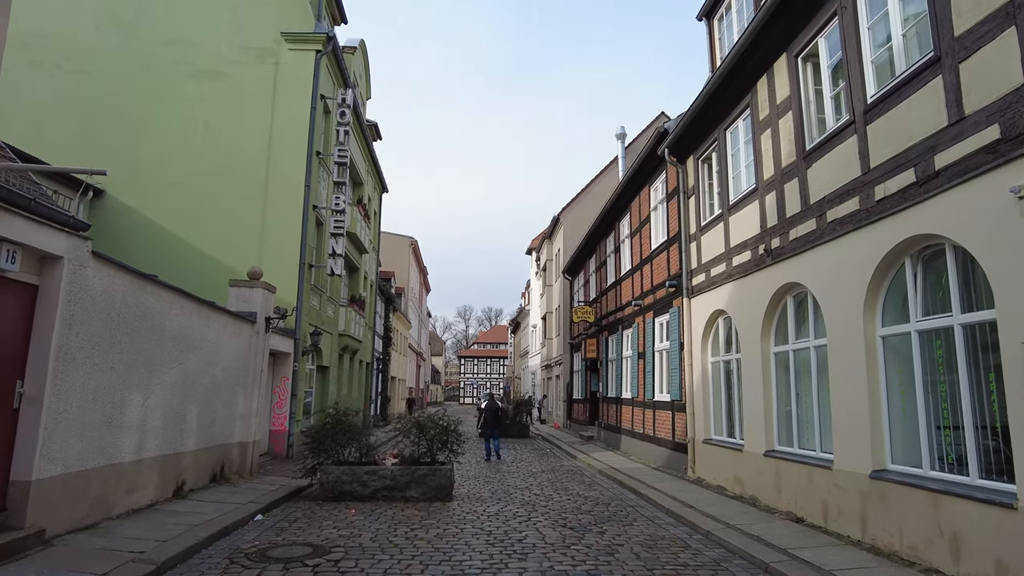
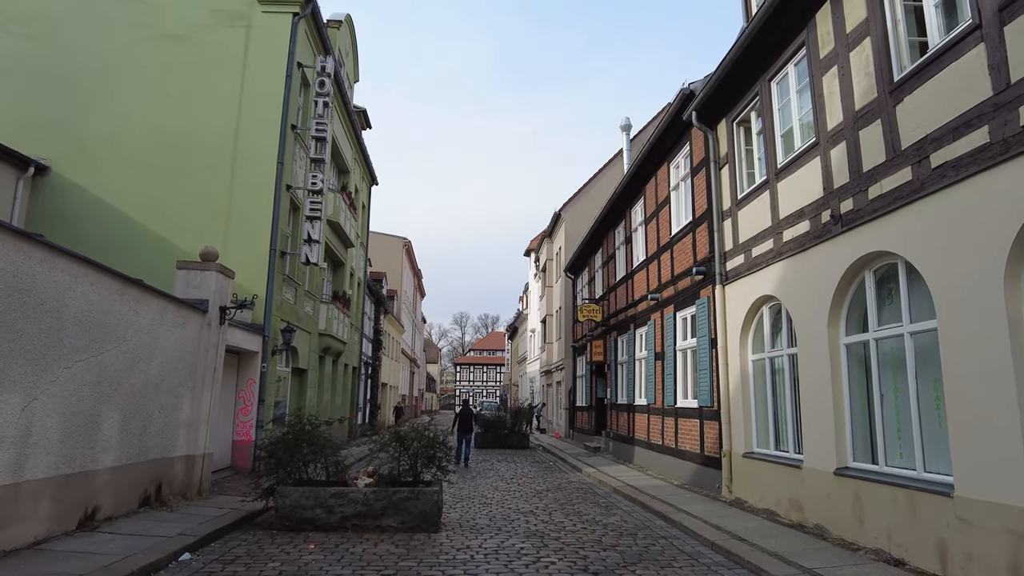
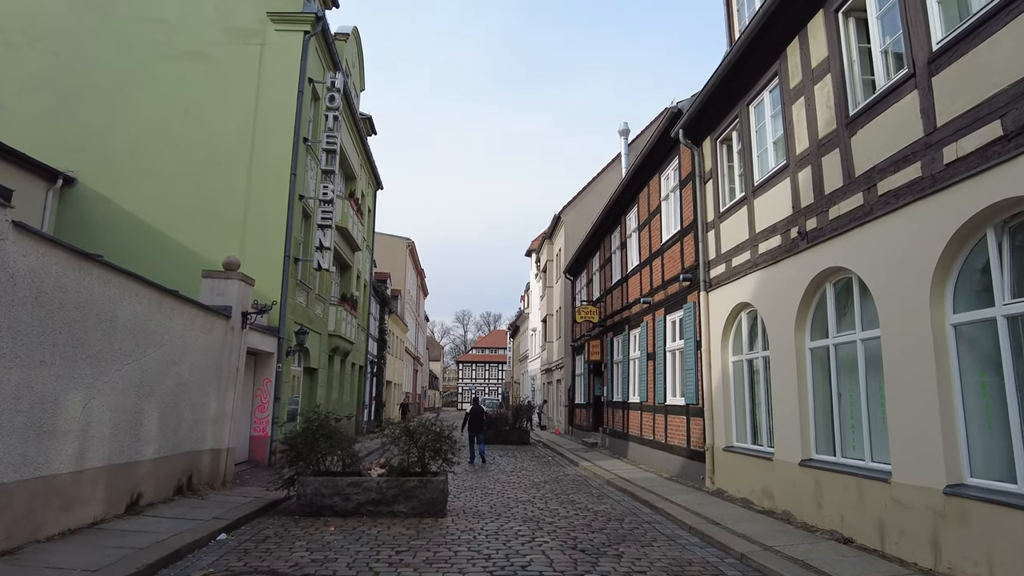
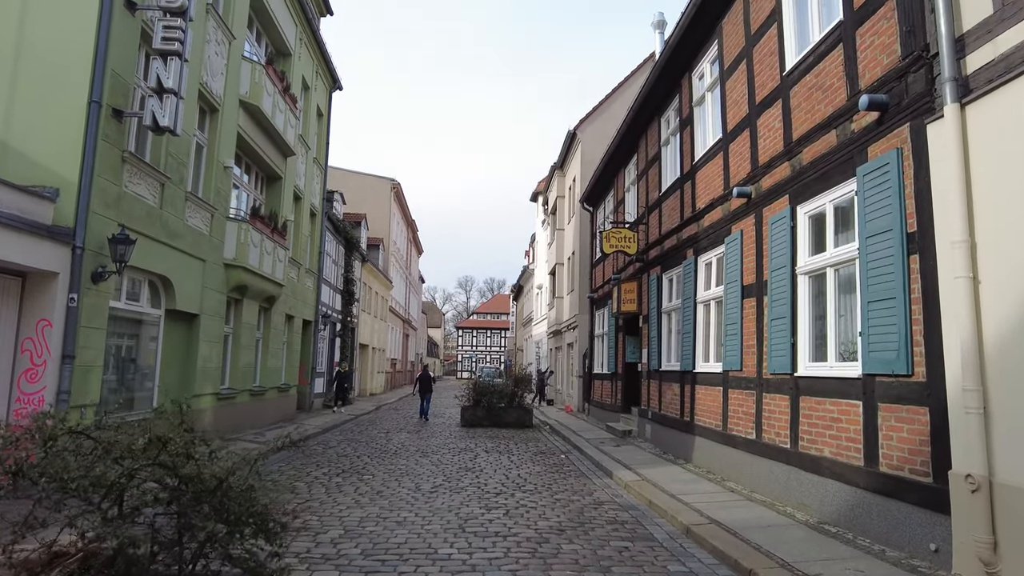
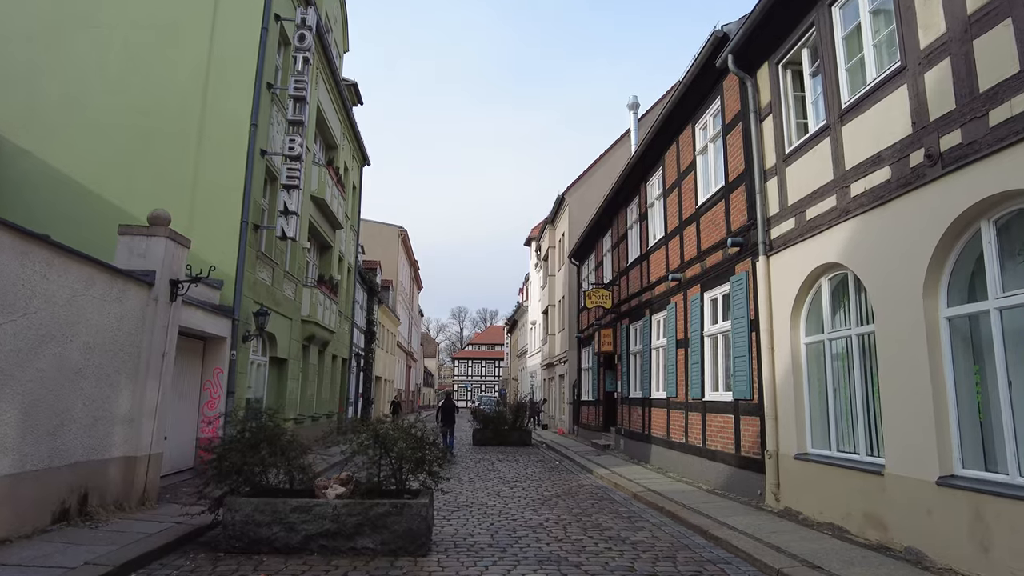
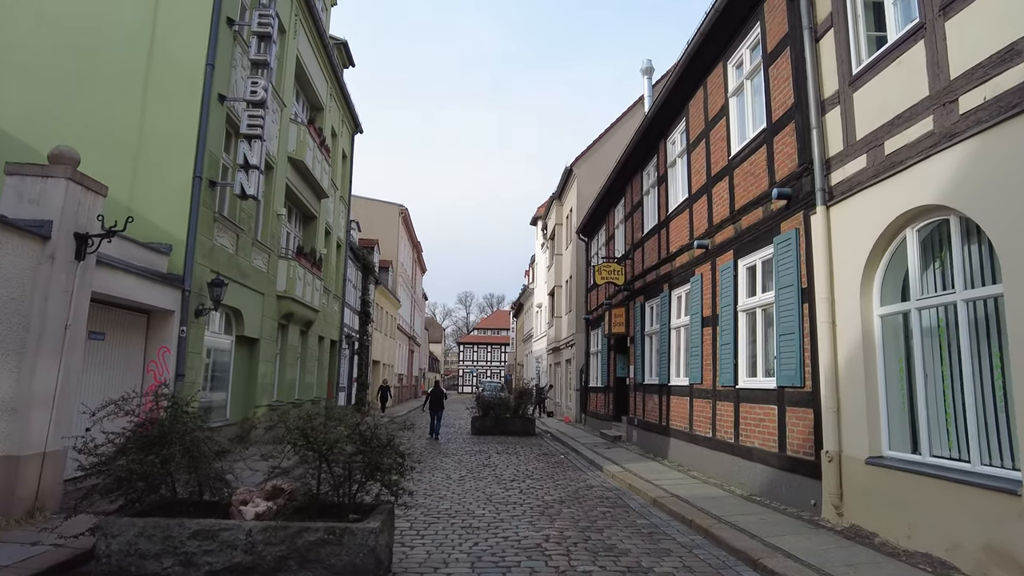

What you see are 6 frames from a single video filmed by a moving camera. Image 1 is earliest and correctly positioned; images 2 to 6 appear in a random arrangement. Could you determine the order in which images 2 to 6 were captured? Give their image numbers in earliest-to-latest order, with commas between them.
3, 2, 5, 6, 4
